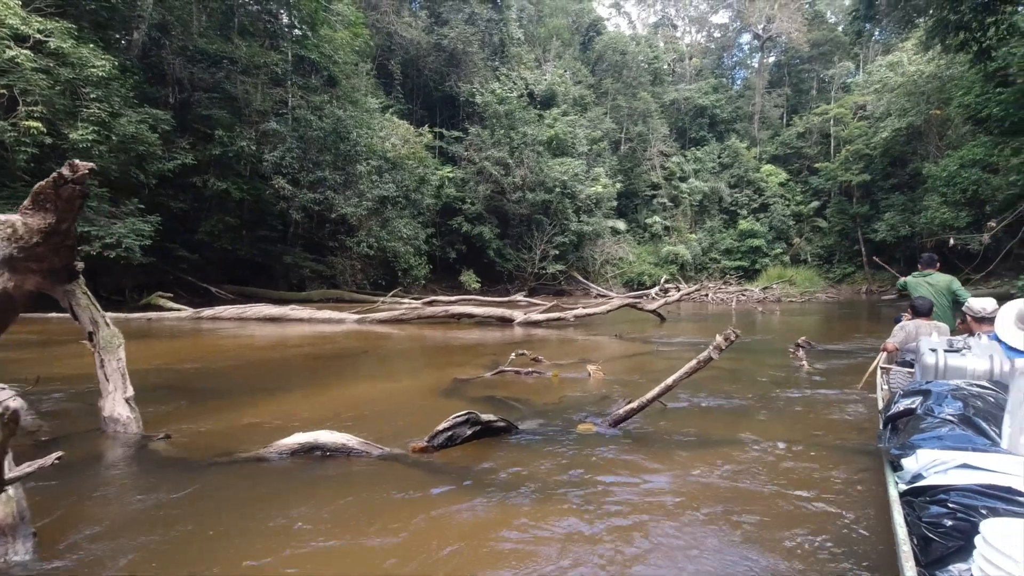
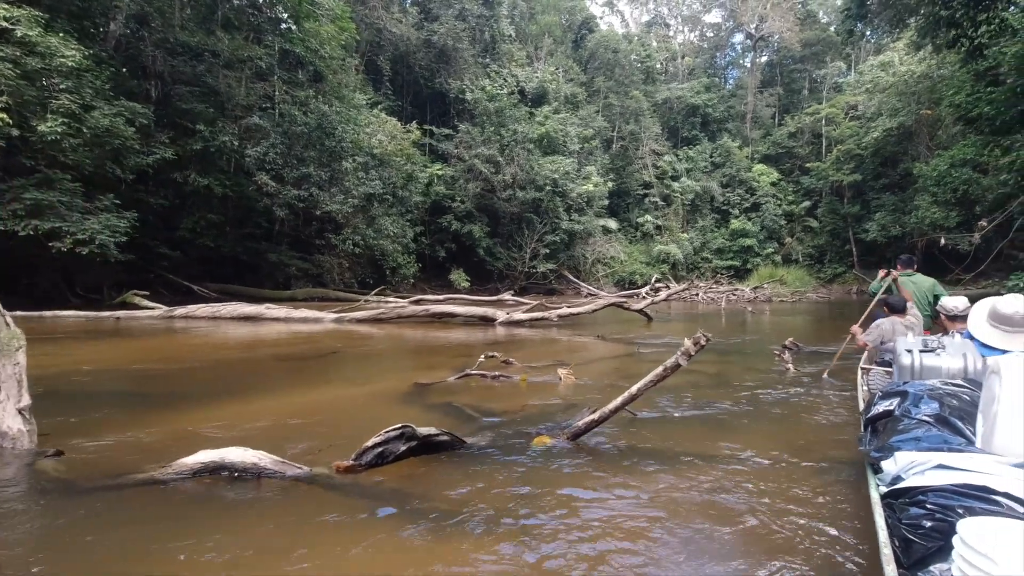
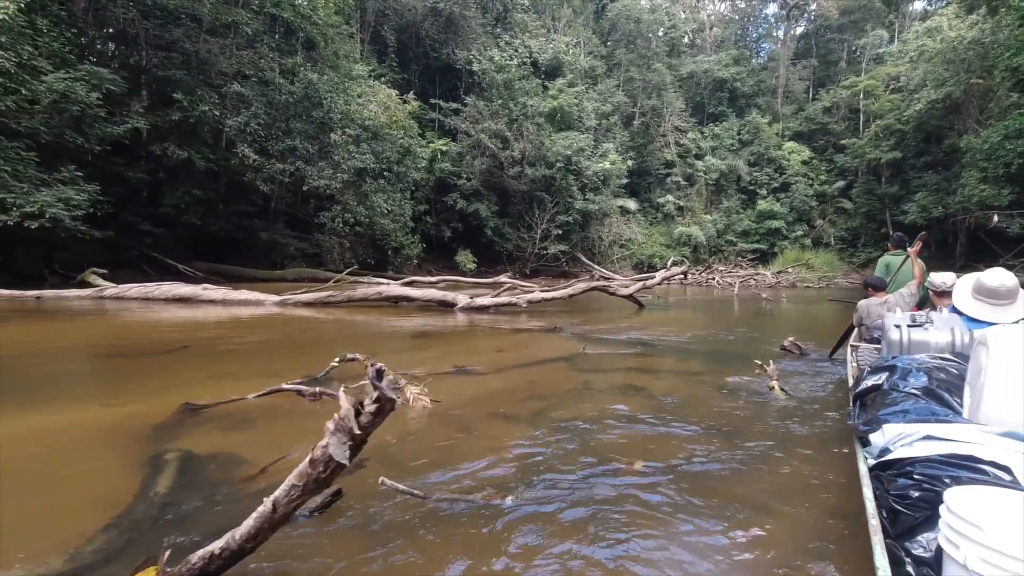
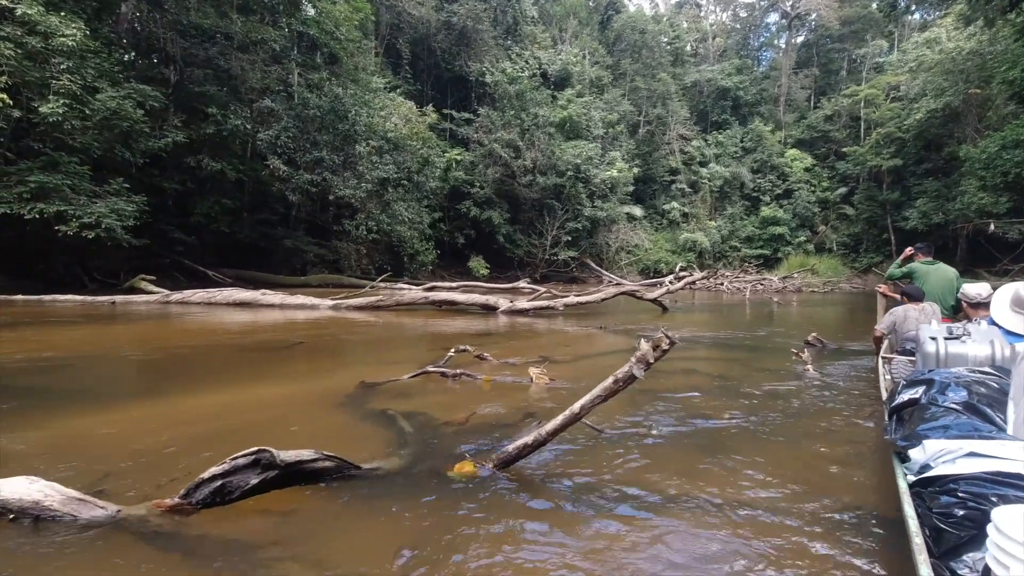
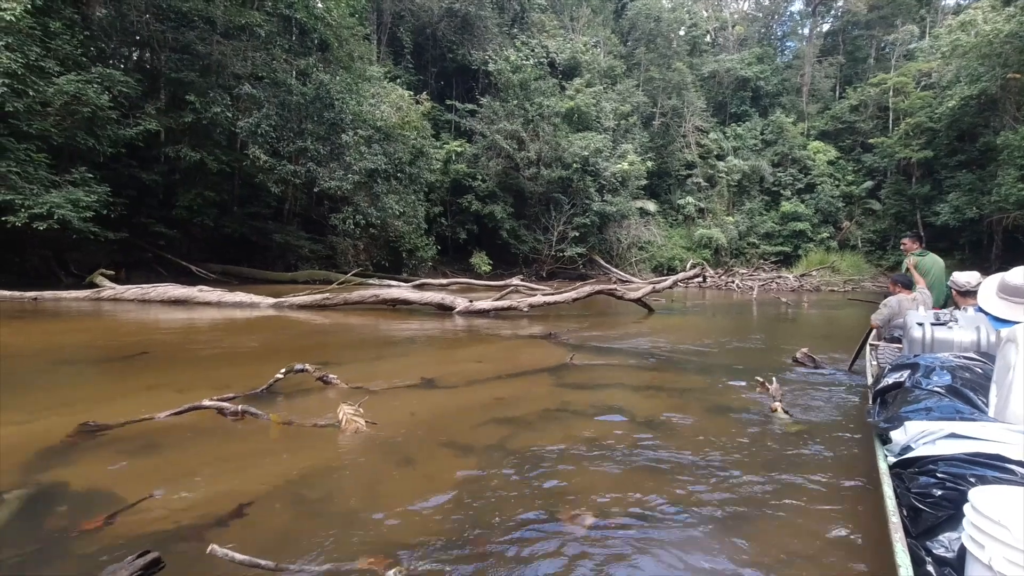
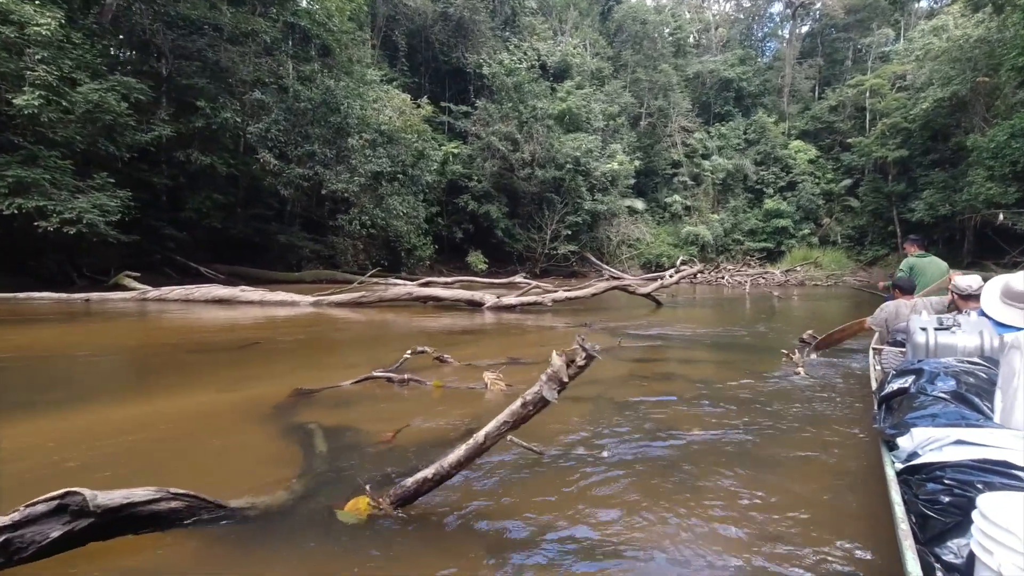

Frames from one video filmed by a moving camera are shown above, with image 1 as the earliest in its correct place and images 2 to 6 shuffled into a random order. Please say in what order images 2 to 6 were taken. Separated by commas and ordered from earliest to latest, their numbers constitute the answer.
2, 4, 6, 3, 5
